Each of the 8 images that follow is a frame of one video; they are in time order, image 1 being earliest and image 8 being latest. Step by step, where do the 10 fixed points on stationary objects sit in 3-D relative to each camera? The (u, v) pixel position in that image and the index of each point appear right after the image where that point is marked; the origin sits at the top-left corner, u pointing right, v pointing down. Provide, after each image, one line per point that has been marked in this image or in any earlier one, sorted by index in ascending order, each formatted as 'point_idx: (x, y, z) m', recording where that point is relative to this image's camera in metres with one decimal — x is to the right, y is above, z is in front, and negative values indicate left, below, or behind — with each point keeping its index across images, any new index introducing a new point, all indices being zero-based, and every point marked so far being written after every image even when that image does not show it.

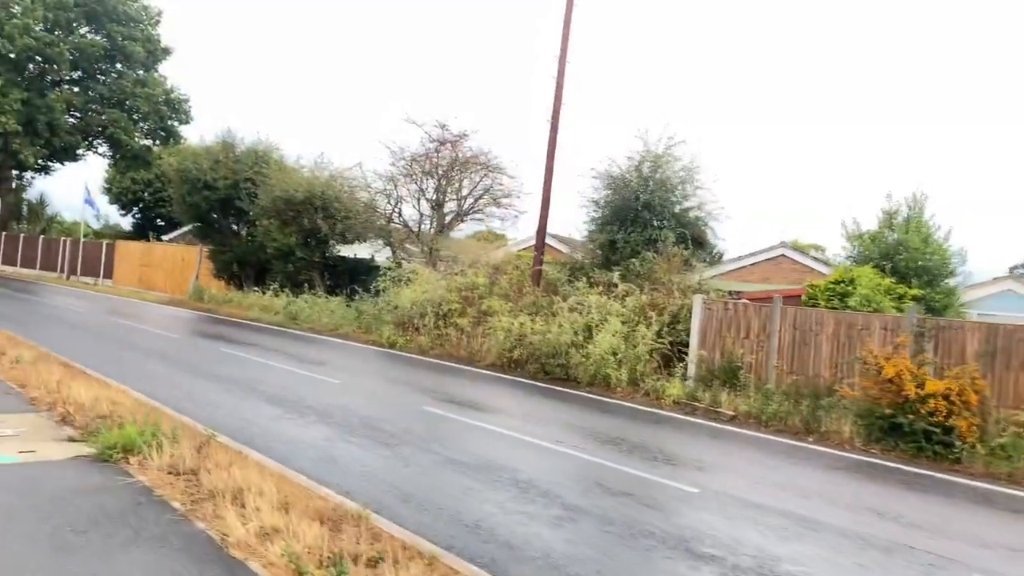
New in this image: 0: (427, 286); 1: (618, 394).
0: (-2.0, 0.0, +19.4) m
1: (+1.7, -1.7, +13.6) m
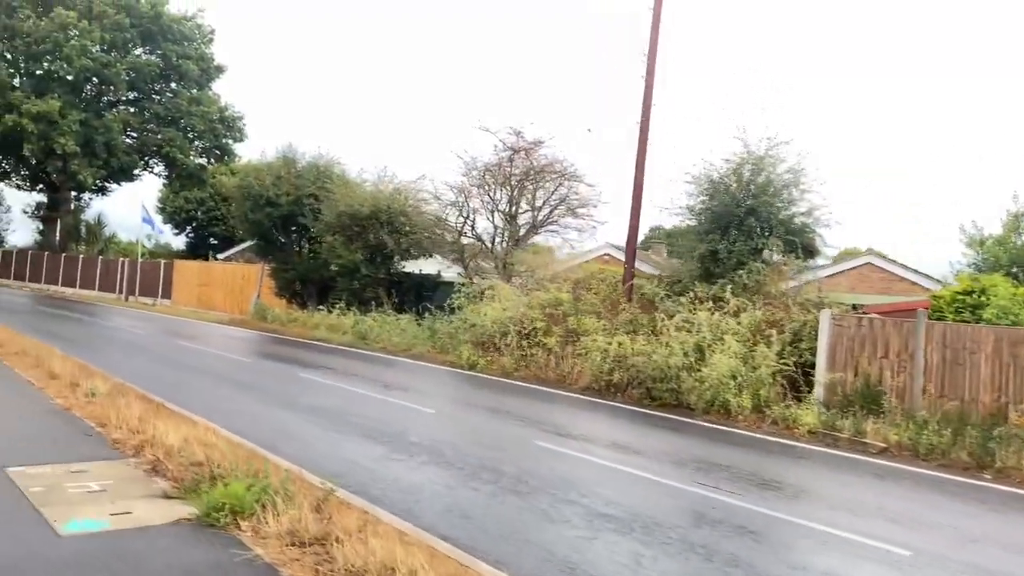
0: (-0.1, -0.3, +18.2) m
1: (+3.3, -1.9, +12.2) m
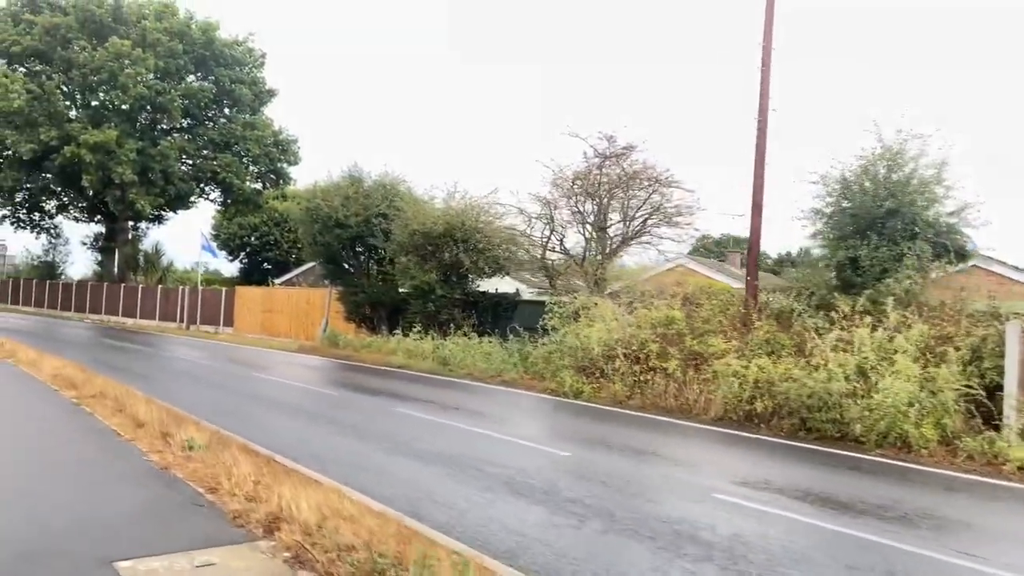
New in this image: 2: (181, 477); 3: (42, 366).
0: (+2.0, -0.7, +16.6) m
1: (+5.1, -2.1, +10.5) m
2: (-3.1, -1.8, +8.0) m
3: (-9.7, -1.6, +17.5) m
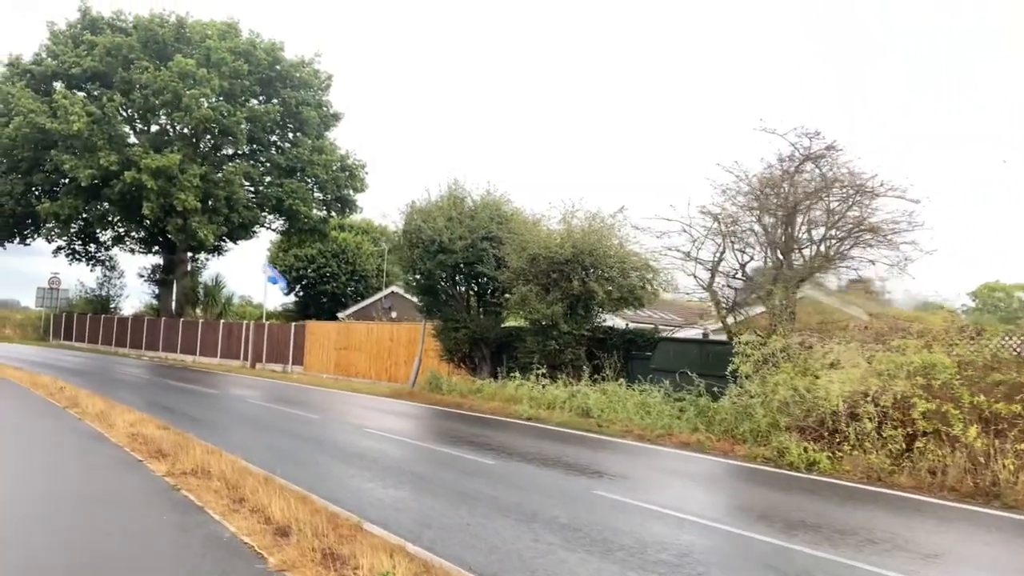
0: (+5.0, -1.2, +12.8) m
1: (+7.9, -2.4, +6.5) m
2: (-0.5, -2.0, +4.3) m
3: (-6.7, -2.3, +14.1) m
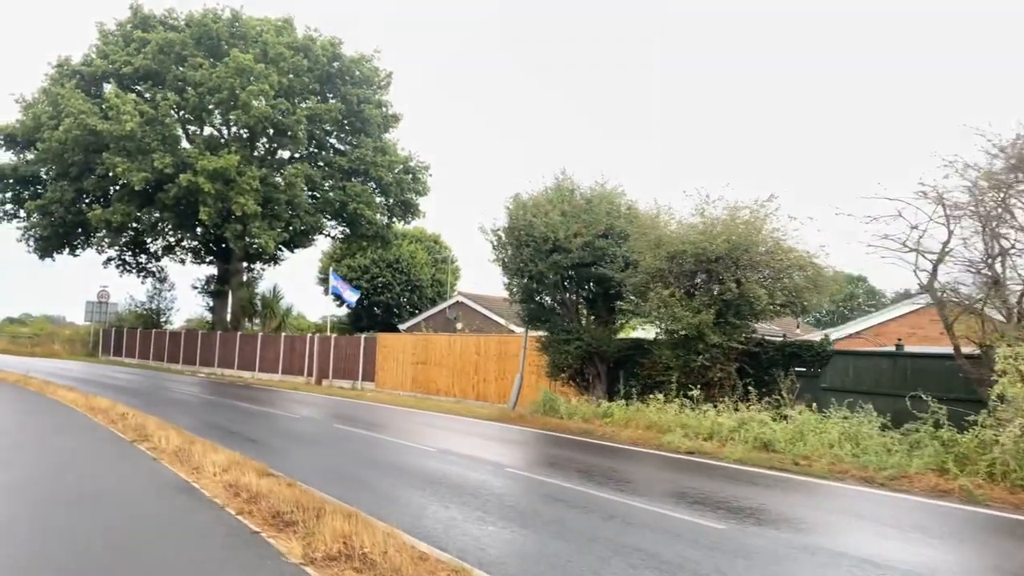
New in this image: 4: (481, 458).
0: (+7.5, -1.2, +9.3) m
1: (+10.1, -2.2, +2.8) m
2: (+1.7, -1.9, +1.0) m
3: (-4.1, -2.3, +11.1) m
4: (-0.6, -3.4, +16.4) m
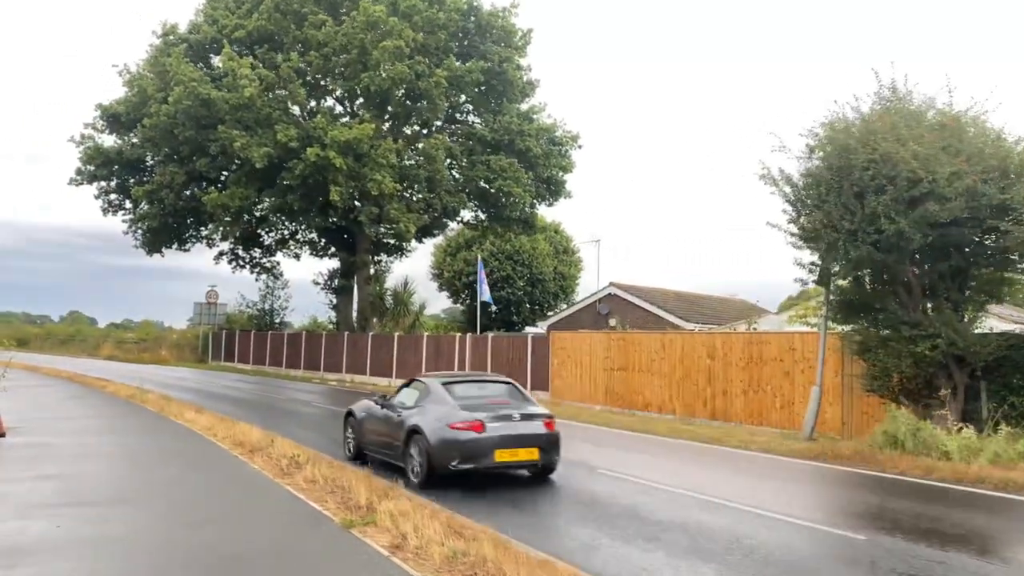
0: (+11.6, -0.6, +2.2) m
1: (+13.7, -1.6, -4.5) m
2: (+5.1, -1.5, -5.5) m
3: (+0.3, -2.0, +5.0) m
4: (+4.3, -3.0, +10.0) m
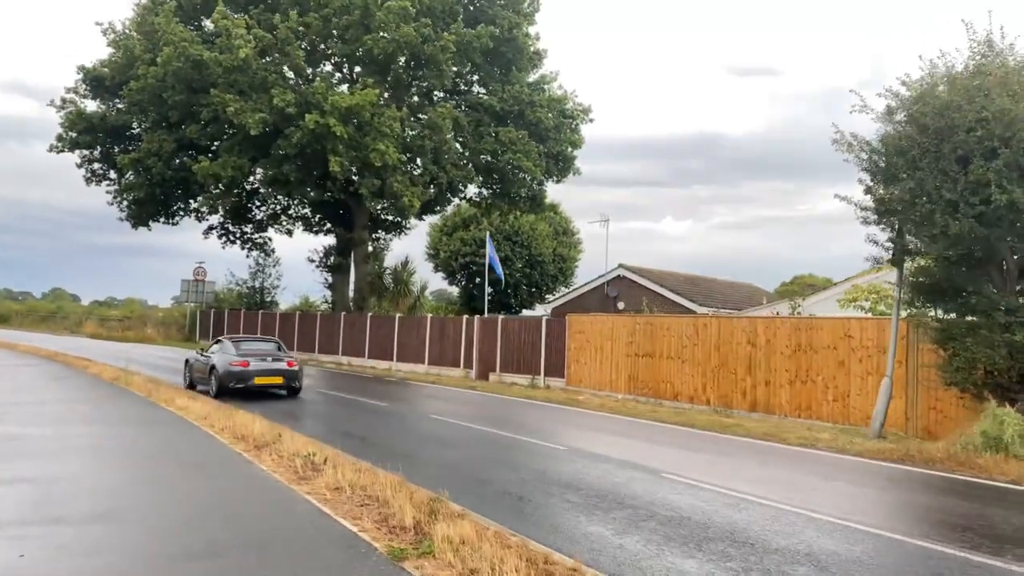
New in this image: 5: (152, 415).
0: (+12.4, -0.6, +0.7) m
1: (+14.5, -1.8, -6.0) m
2: (+6.0, -1.6, -7.1) m
3: (+1.0, -1.8, +3.3) m
4: (+4.9, -2.7, +8.4) m
5: (-6.3, -2.2, +14.9) m
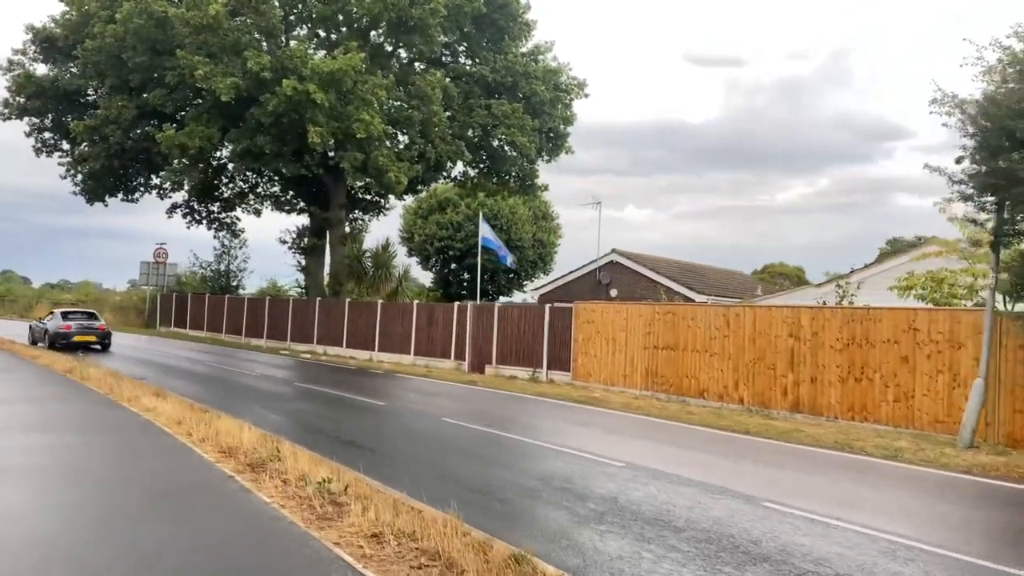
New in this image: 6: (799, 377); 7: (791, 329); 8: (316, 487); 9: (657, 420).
0: (+13.5, -0.7, -0.9) m
1: (+15.9, -2.0, -7.4) m
2: (+7.4, -1.7, -9.0) m
3: (+2.0, -1.8, +1.3) m
4: (+5.6, -2.6, +6.5) m
5: (-5.9, -1.9, +12.5) m
6: (+5.5, -1.7, +16.3) m
7: (+5.4, -0.8, +16.5) m
8: (-1.8, -1.8, +7.6) m
9: (+2.6, -2.8, +15.1) m
